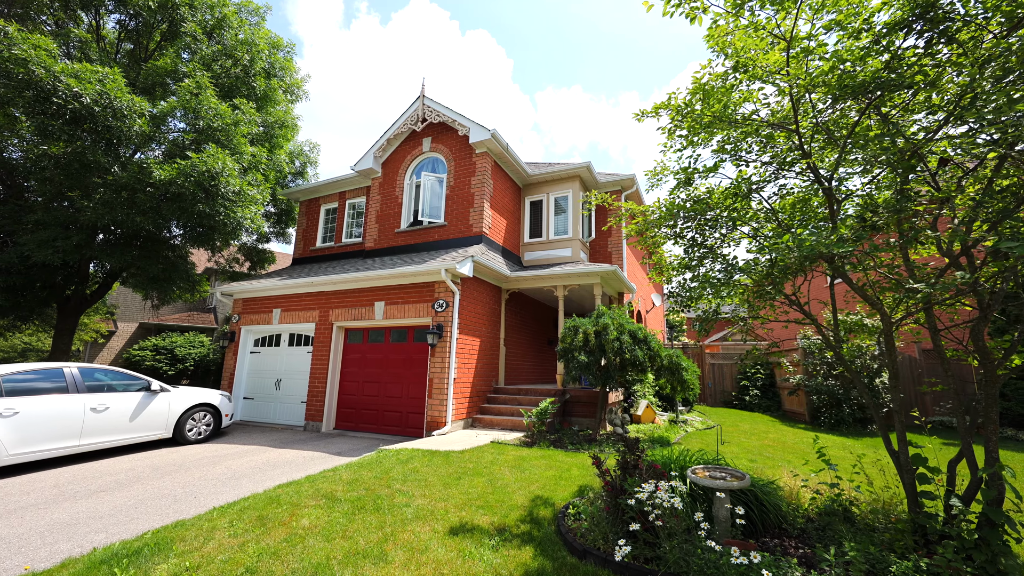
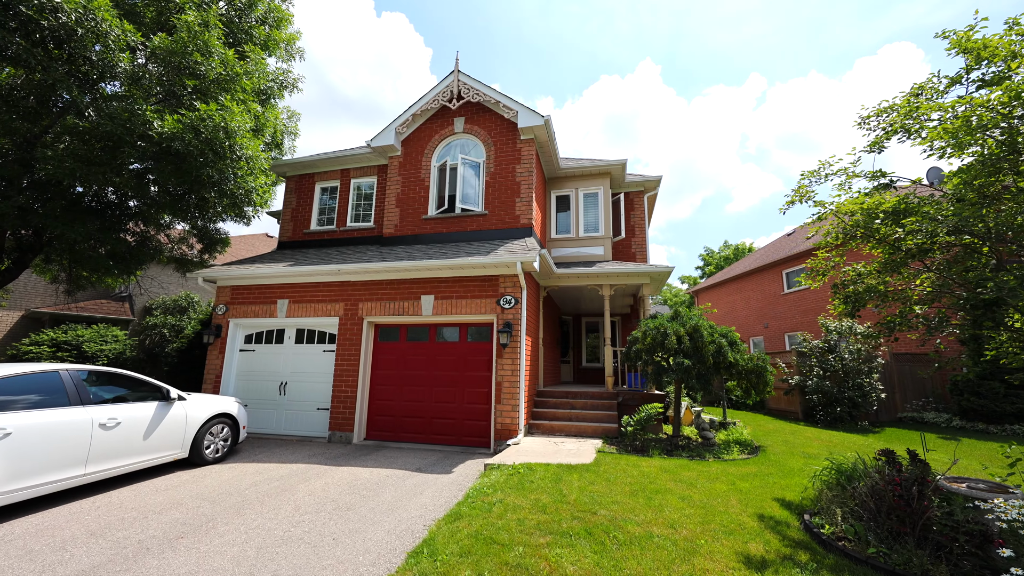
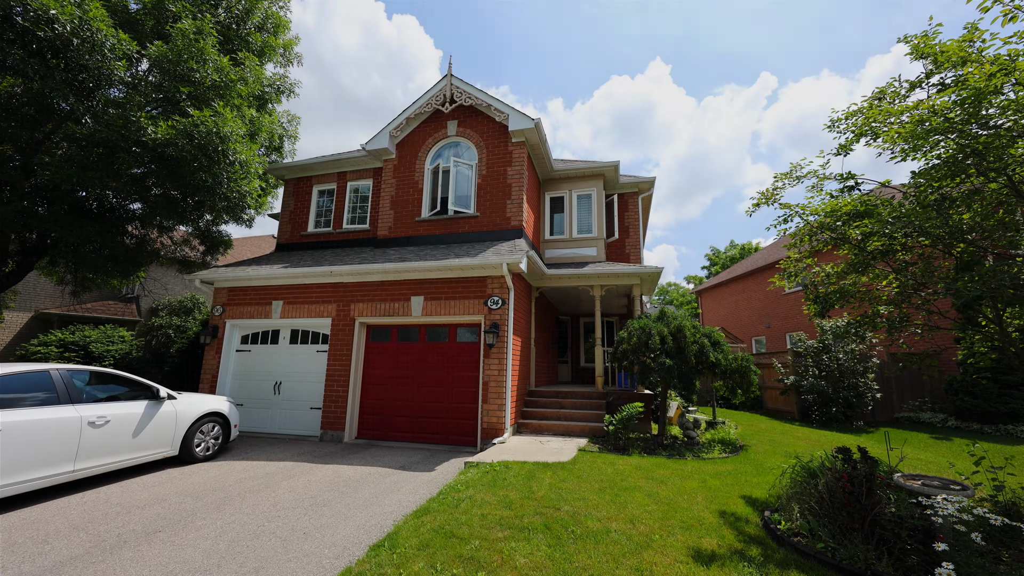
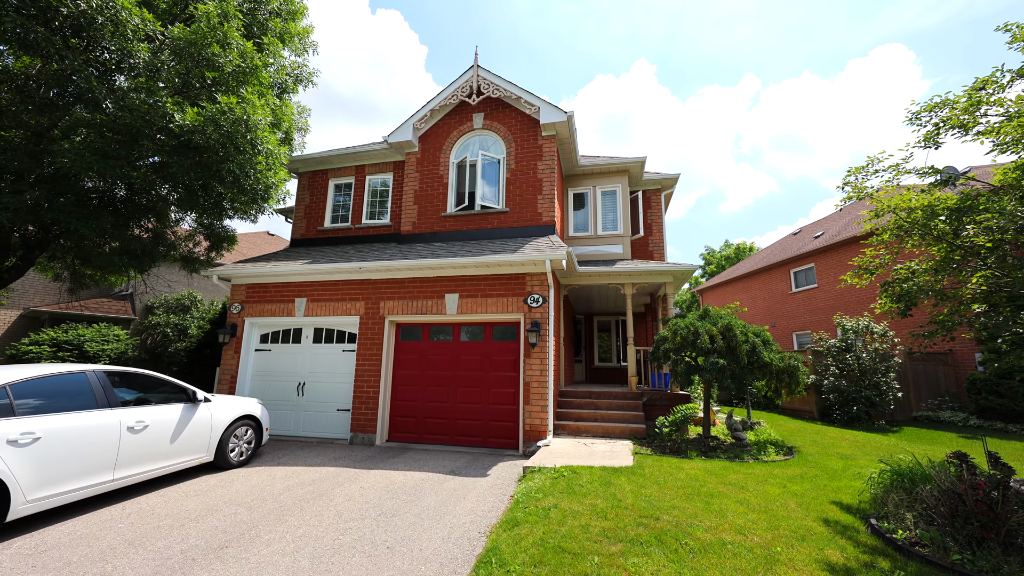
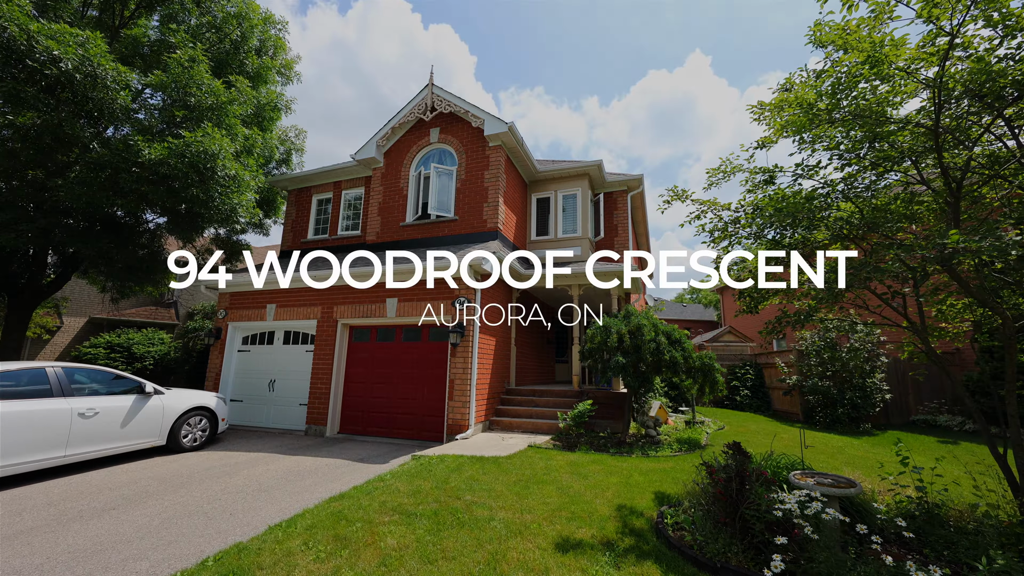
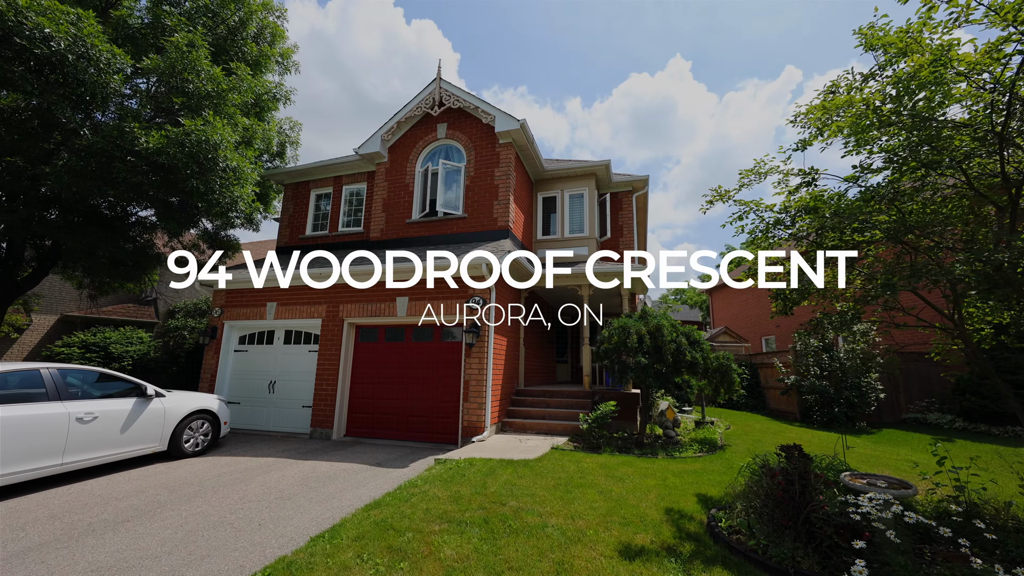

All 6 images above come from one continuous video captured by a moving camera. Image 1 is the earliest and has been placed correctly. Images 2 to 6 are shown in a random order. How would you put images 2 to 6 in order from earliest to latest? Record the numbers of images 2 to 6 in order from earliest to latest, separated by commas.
5, 6, 3, 2, 4
